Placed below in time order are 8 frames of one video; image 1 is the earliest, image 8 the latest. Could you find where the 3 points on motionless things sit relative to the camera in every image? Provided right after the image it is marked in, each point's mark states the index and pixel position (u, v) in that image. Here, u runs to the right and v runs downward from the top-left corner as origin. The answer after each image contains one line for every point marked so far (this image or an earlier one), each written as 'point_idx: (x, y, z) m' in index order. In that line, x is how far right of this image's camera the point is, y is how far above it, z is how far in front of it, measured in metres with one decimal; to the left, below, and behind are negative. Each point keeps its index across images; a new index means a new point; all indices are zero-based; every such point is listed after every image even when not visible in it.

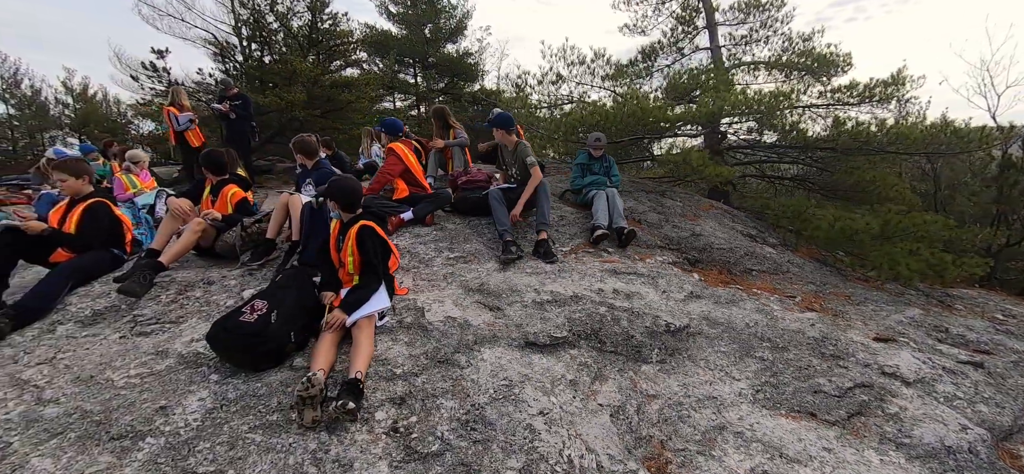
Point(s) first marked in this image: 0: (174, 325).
0: (-2.4, -0.6, +3.0) m
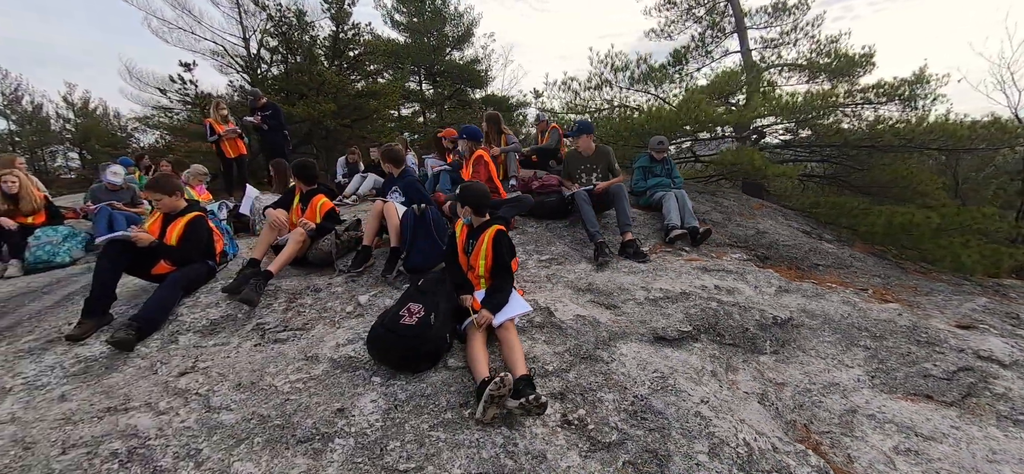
0: (-1.5, -0.7, +3.0) m
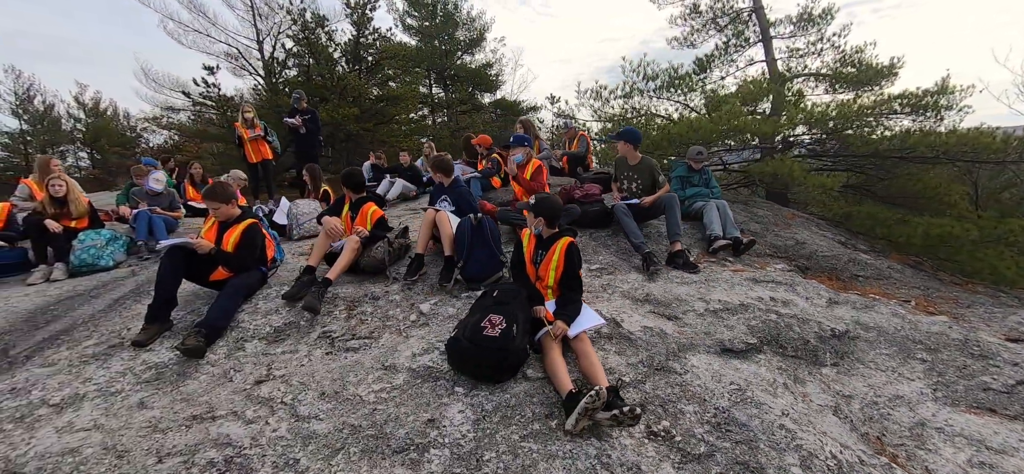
0: (-1.0, -0.7, +3.1) m
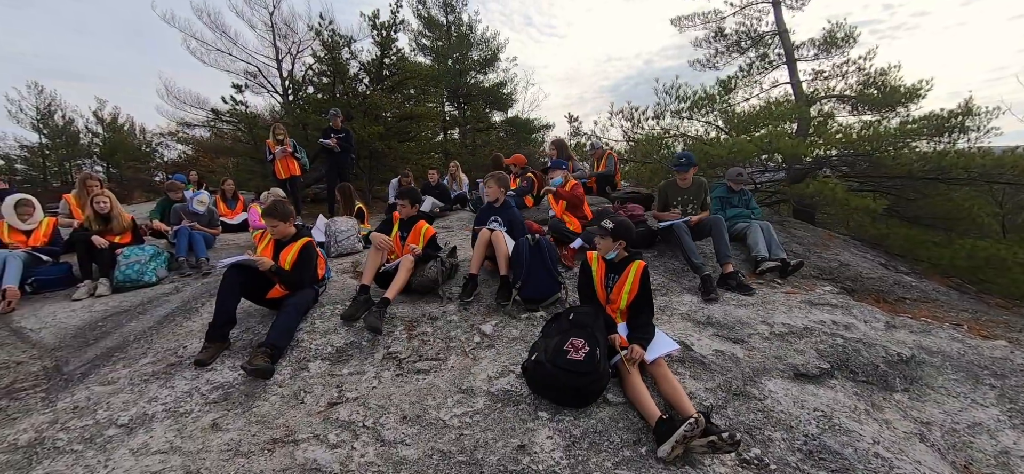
0: (-0.5, -0.9, +3.0) m
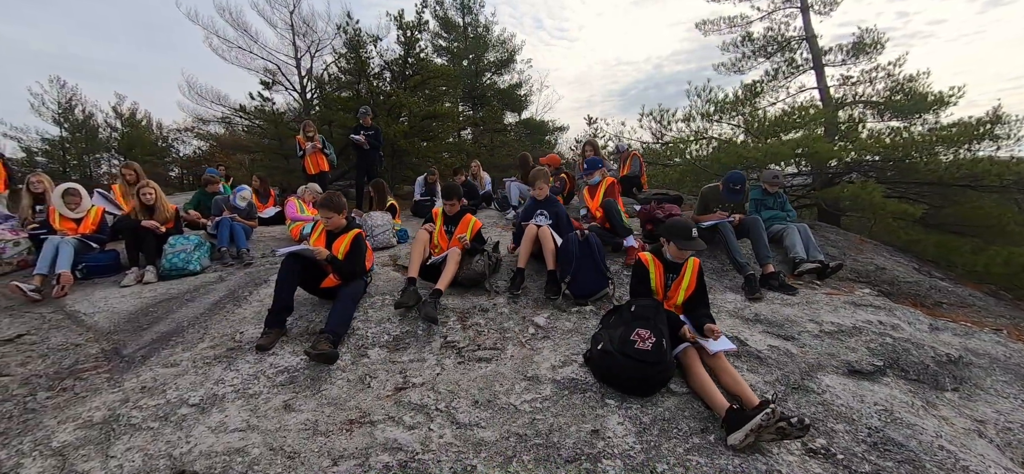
0: (-0.1, -0.8, +3.1) m
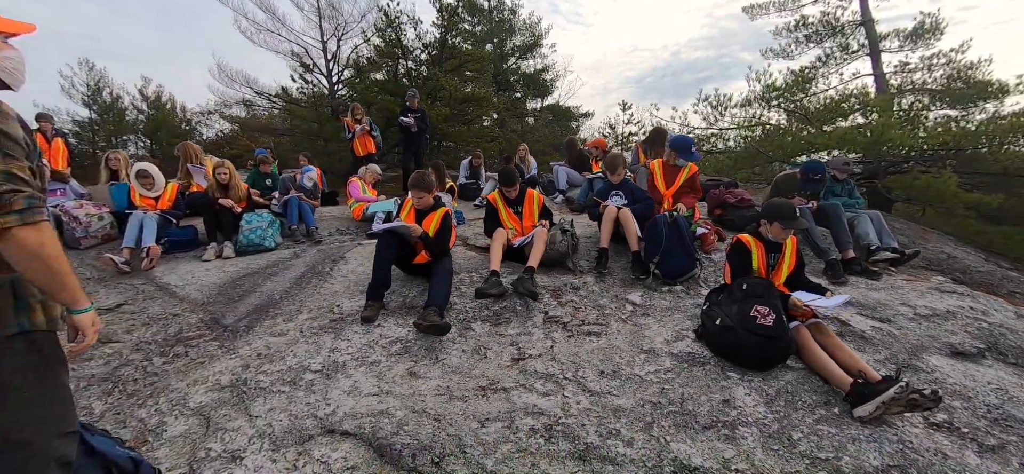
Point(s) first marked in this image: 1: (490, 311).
0: (+0.7, -0.7, +3.2) m
1: (-0.2, -0.6, +3.6) m
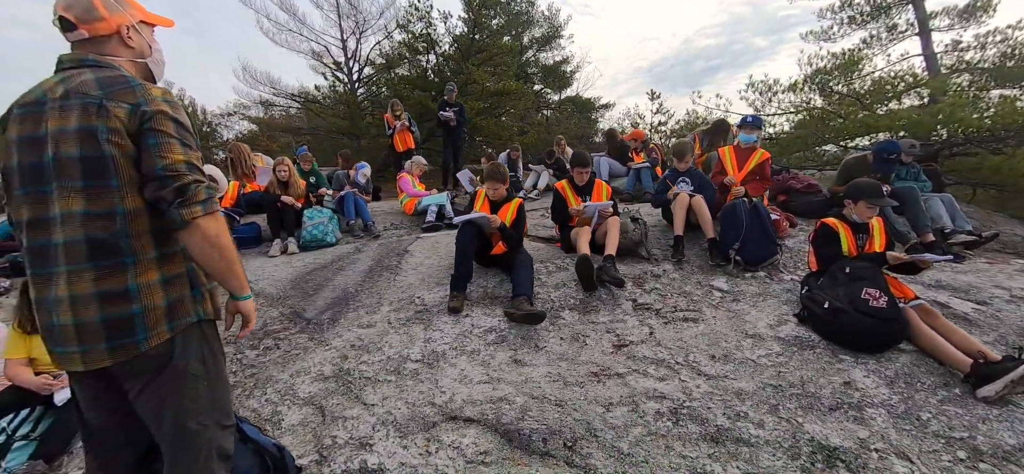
0: (+1.5, -0.6, +3.2) m
1: (+0.5, -0.5, +3.6) m
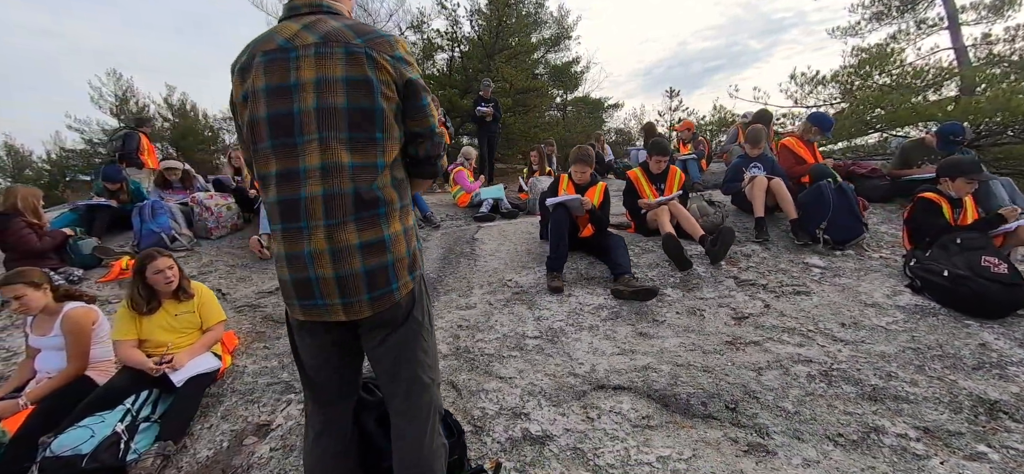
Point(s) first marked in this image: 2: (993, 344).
0: (+2.3, -0.4, +3.3) m
1: (+1.4, -0.4, +3.7) m
2: (+2.9, -0.7, +2.6) m
